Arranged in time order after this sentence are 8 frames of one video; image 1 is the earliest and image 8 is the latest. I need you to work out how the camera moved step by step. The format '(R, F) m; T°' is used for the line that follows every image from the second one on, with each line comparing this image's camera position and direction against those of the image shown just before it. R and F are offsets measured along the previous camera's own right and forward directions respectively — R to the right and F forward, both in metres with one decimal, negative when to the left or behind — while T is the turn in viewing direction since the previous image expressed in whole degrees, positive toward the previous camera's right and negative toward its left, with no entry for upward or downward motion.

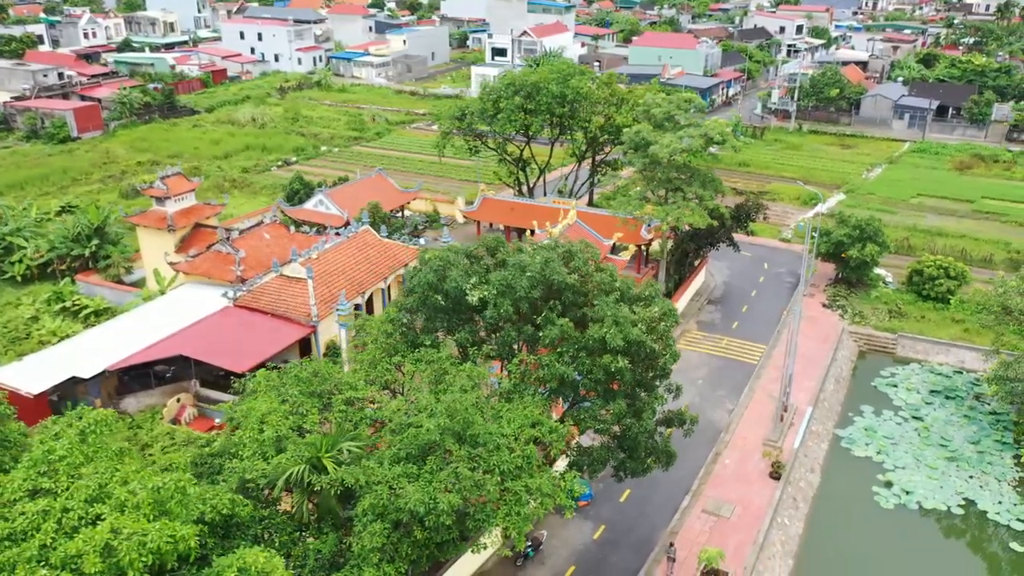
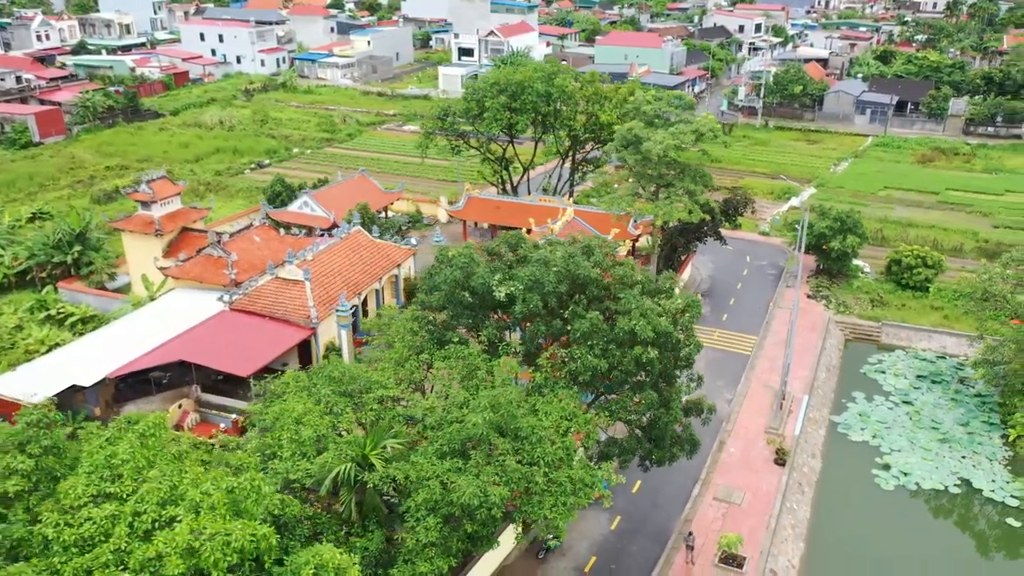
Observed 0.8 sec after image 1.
(-1.3, -0.1) m; +3°
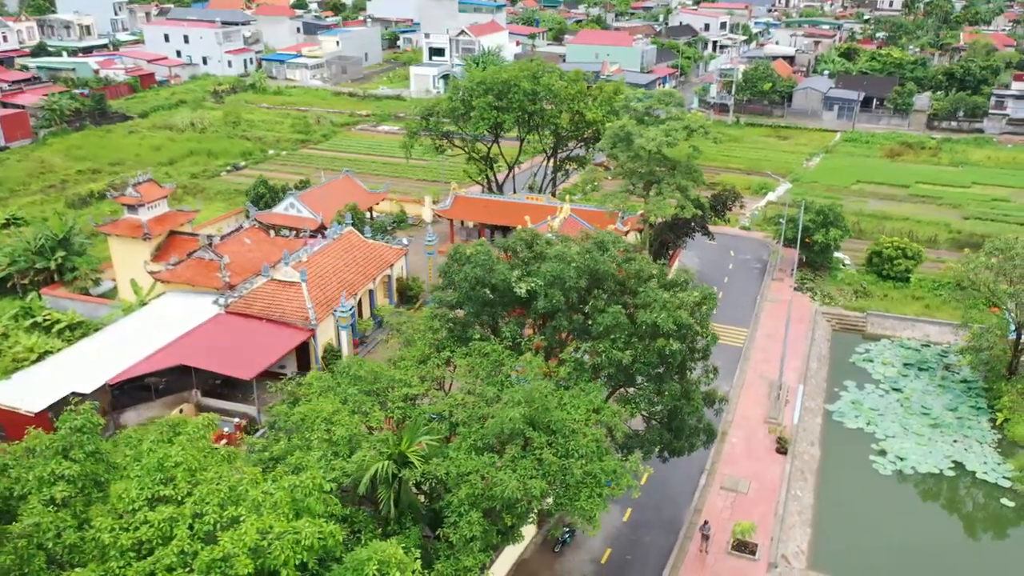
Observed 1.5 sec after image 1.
(-1.1, -0.1) m; +3°
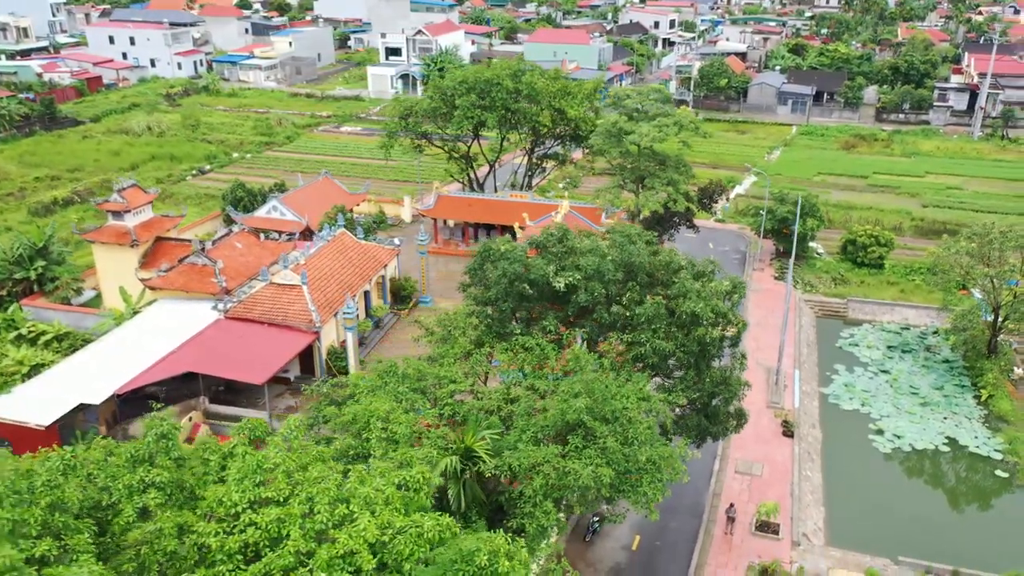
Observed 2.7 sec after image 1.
(-1.8, -0.2) m; +4°
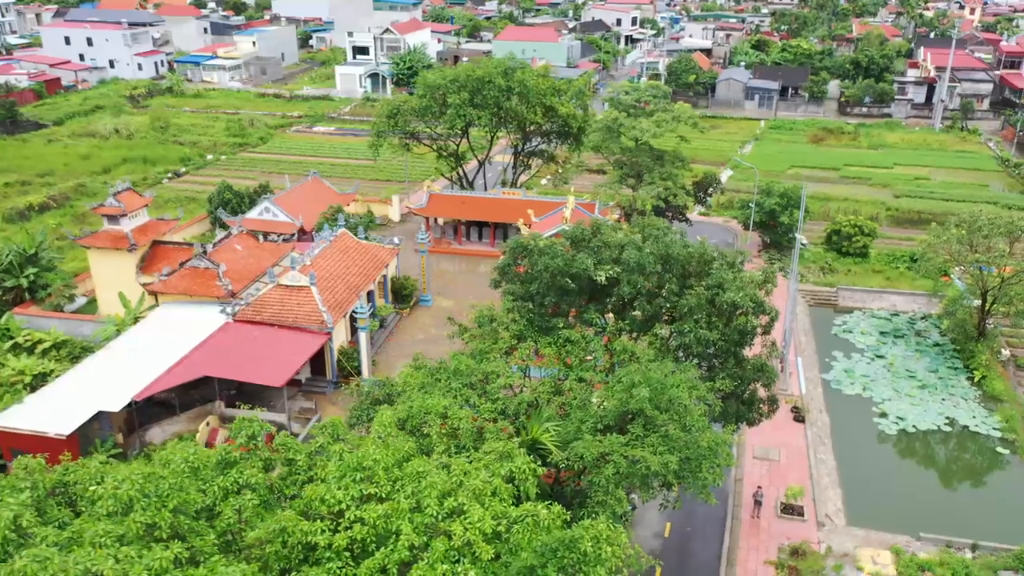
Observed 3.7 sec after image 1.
(-1.7, -0.1) m; +3°
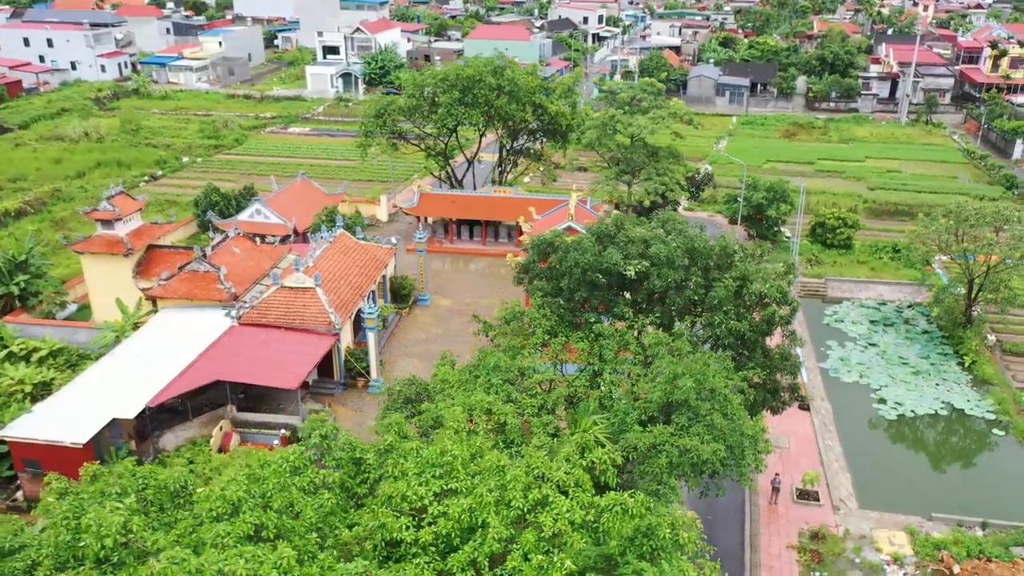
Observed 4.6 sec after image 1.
(-1.4, -0.1) m; +3°
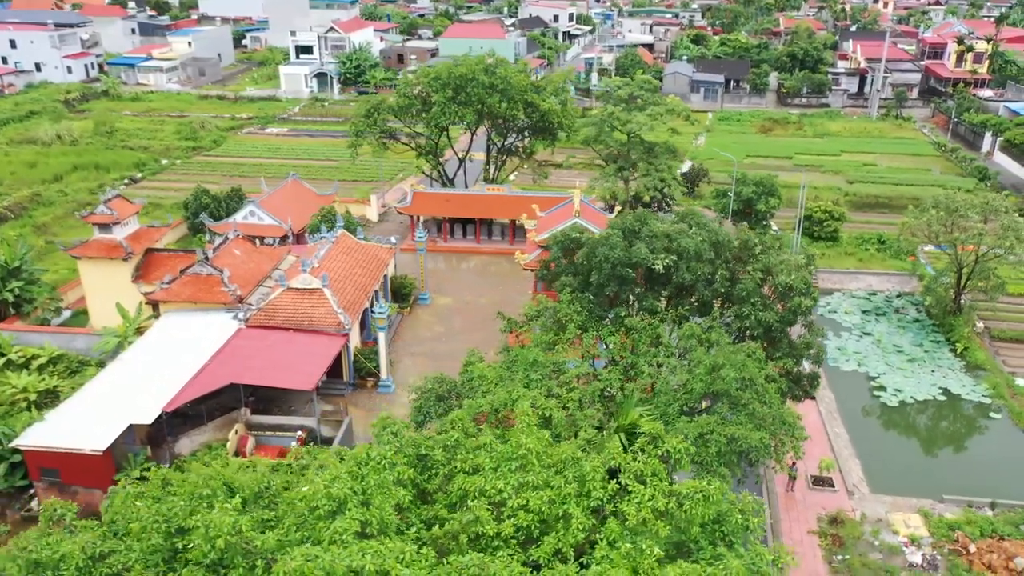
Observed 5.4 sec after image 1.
(-1.3, -0.1) m; +2°
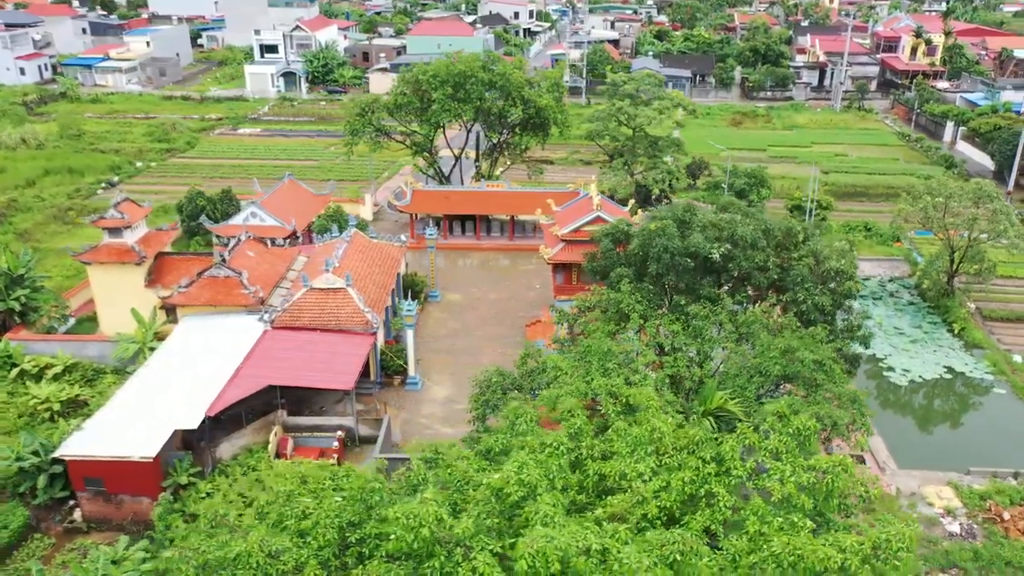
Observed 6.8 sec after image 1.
(-2.4, -0.1) m; +4°
